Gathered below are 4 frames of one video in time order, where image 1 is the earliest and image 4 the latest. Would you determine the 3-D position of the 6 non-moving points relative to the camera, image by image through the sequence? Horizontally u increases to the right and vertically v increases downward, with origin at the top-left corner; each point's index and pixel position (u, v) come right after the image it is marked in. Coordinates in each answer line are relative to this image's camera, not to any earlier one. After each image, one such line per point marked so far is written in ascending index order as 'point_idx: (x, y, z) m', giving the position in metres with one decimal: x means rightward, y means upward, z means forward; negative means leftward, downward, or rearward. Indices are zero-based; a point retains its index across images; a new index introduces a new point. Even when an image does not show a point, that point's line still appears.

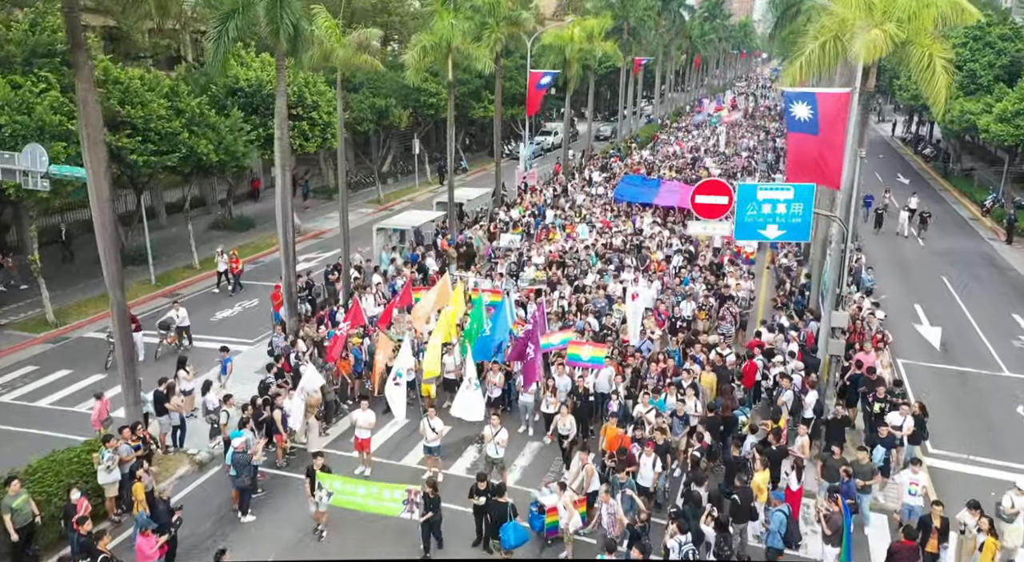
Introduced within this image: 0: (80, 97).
0: (-7.5, +3.2, +14.9) m
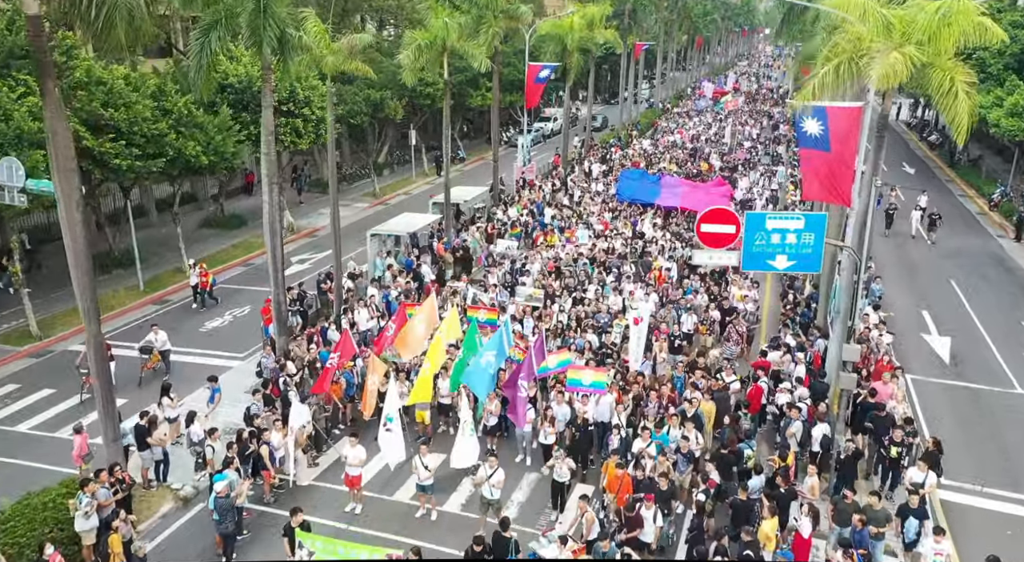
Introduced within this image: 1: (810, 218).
0: (-7.6, +2.6, +14.0) m
1: (+5.2, +1.1, +14.8) m
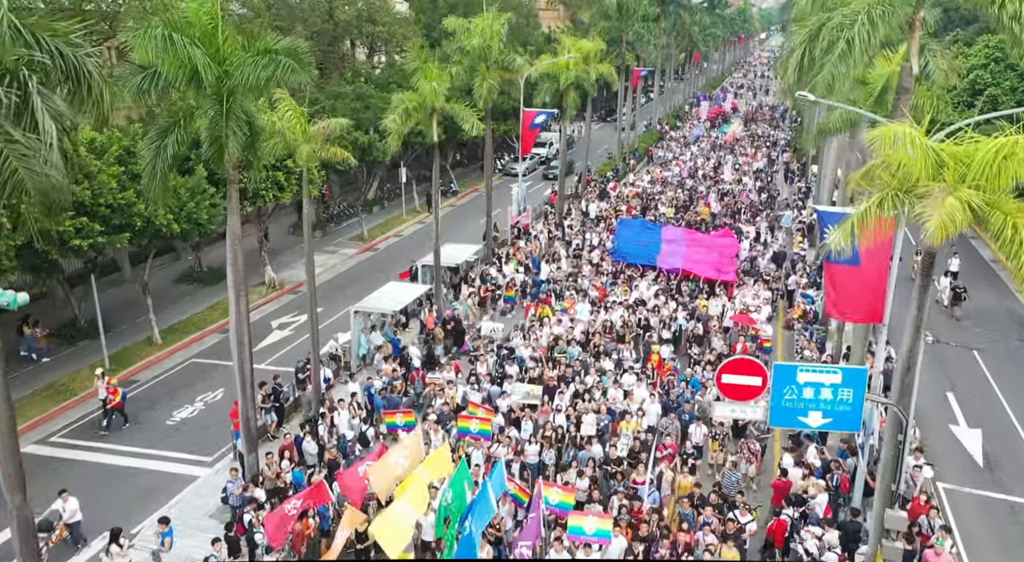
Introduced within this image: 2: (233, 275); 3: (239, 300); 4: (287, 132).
0: (-7.7, +0.1, +12.0) m
1: (+5.1, -1.3, +12.8) m
2: (-6.1, +0.2, +18.7) m
3: (-6.0, -0.3, +18.8) m
4: (-5.1, +3.4, +19.2) m
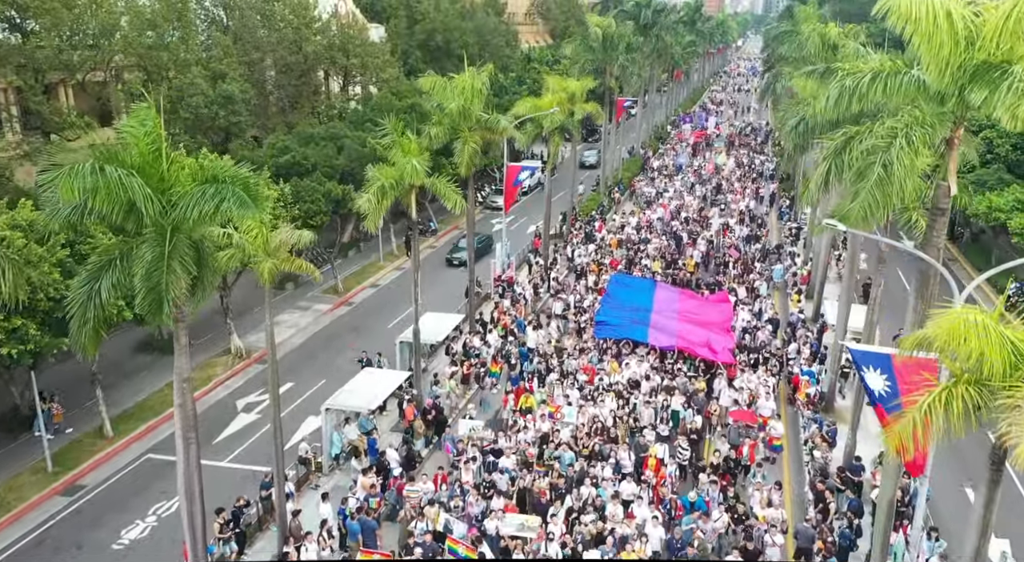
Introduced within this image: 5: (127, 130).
0: (-7.7, -2.5, +9.7) m
1: (+5.0, -3.9, +10.8) m
2: (-6.3, -2.4, +16.4) m
3: (-6.2, -3.0, +16.5) m
4: (-5.3, +0.7, +17.0) m
5: (-6.3, +2.5, +14.0) m
